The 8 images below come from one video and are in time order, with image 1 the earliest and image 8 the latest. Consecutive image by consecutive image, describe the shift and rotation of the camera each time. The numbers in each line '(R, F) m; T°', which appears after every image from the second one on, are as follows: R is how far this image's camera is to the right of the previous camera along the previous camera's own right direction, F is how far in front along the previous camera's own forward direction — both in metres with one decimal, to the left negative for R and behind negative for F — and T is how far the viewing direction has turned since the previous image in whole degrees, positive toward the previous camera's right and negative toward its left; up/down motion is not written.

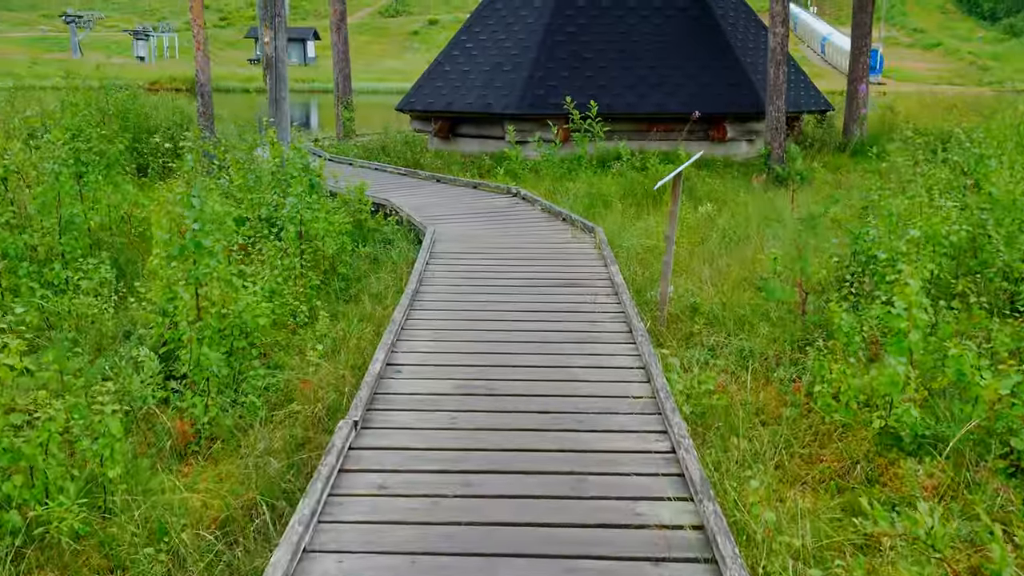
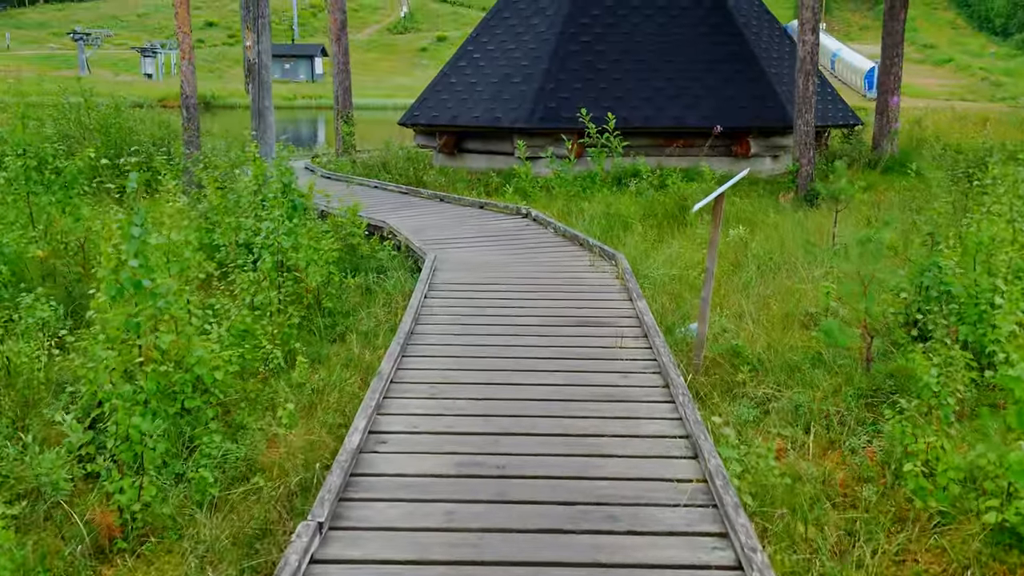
(0.0, +0.9) m; -1°
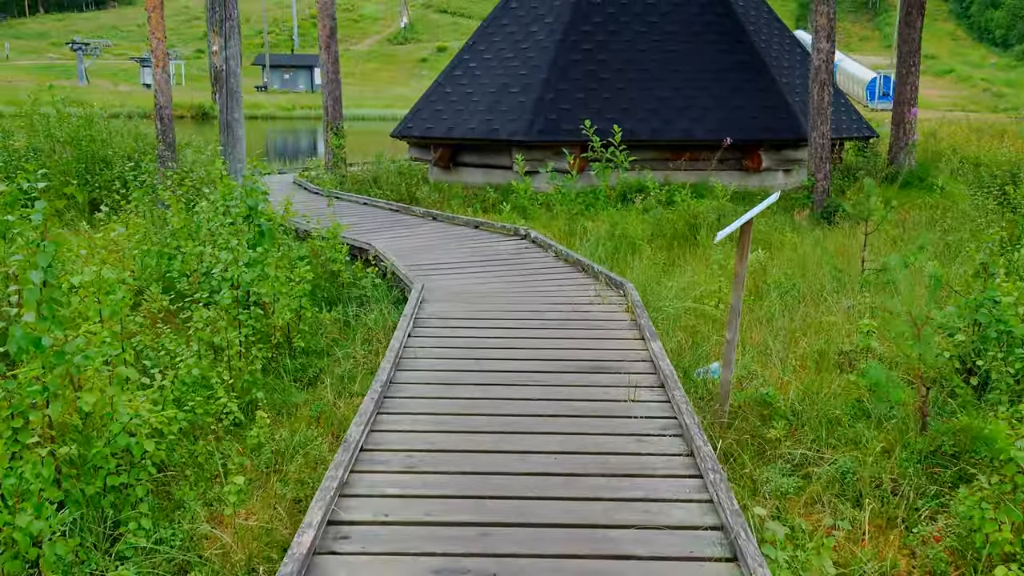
(0.0, +0.7) m; 0°
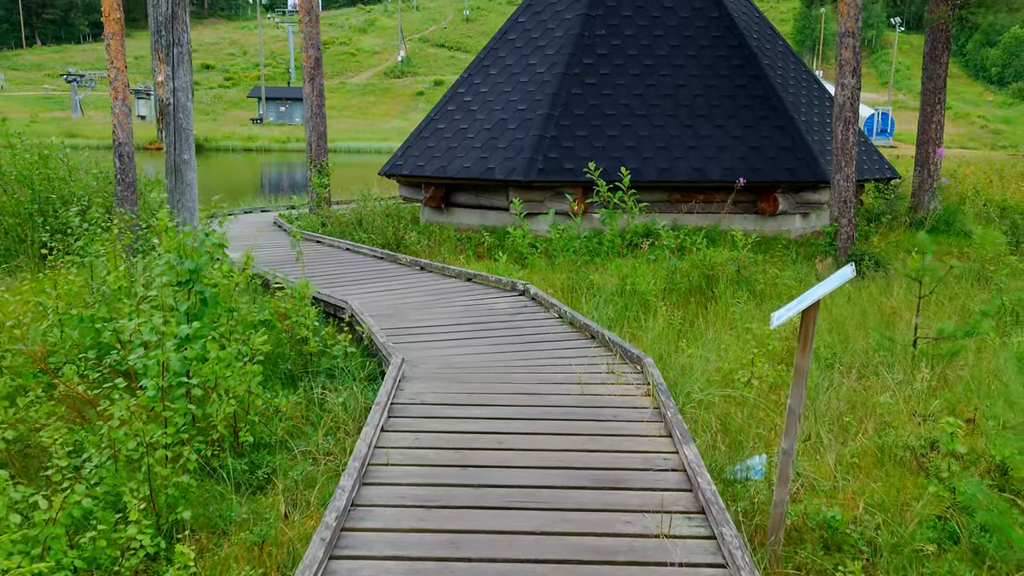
(0.0, +1.0) m; 0°
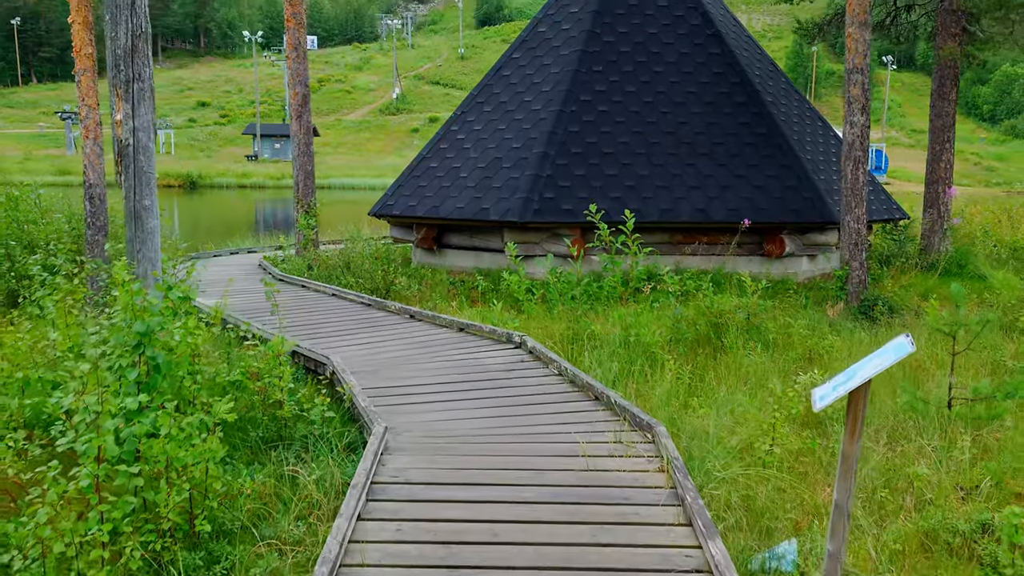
(0.0, +0.5) m; 0°
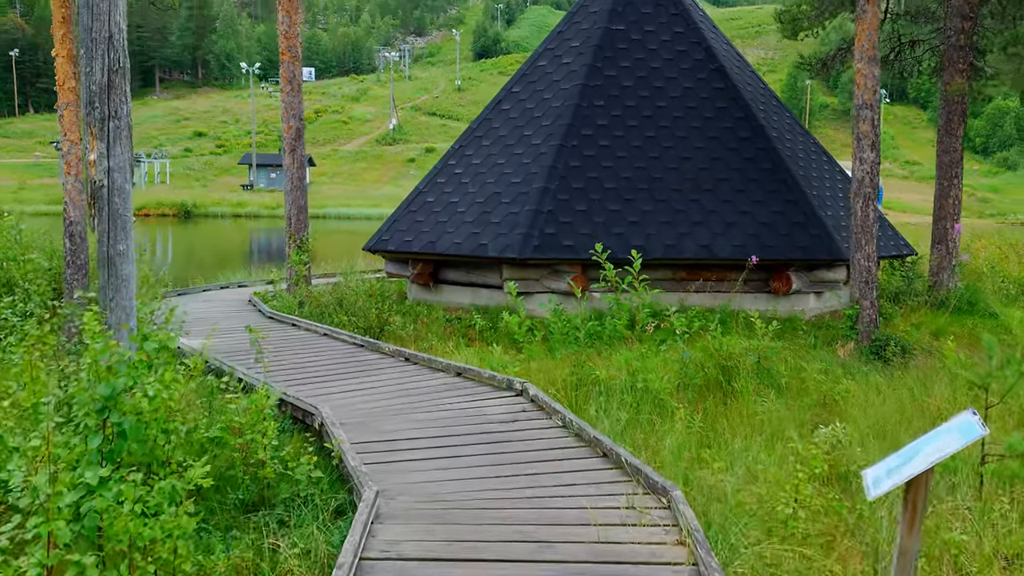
(0.0, +0.4) m; 0°
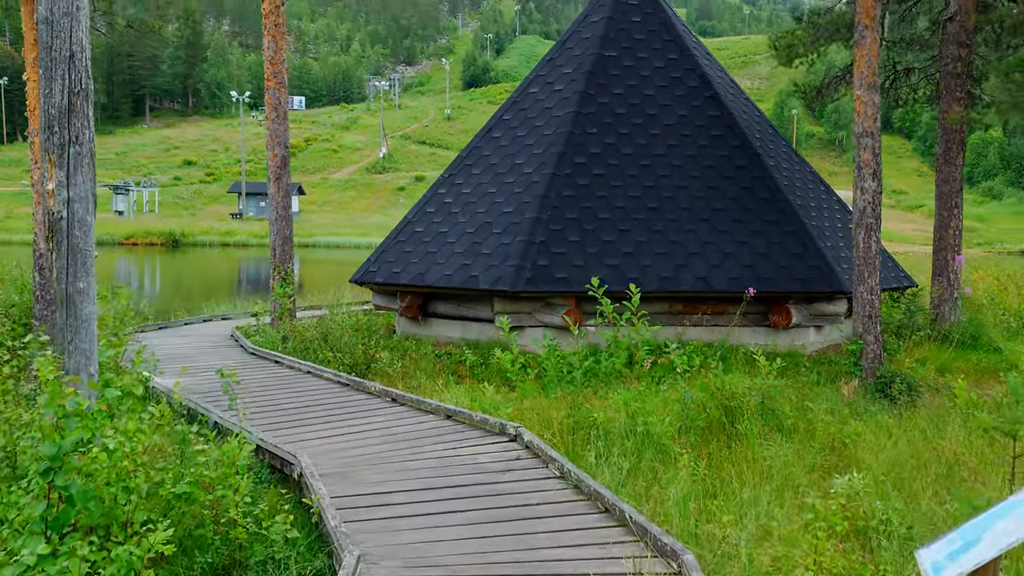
(0.0, +0.4) m; +1°
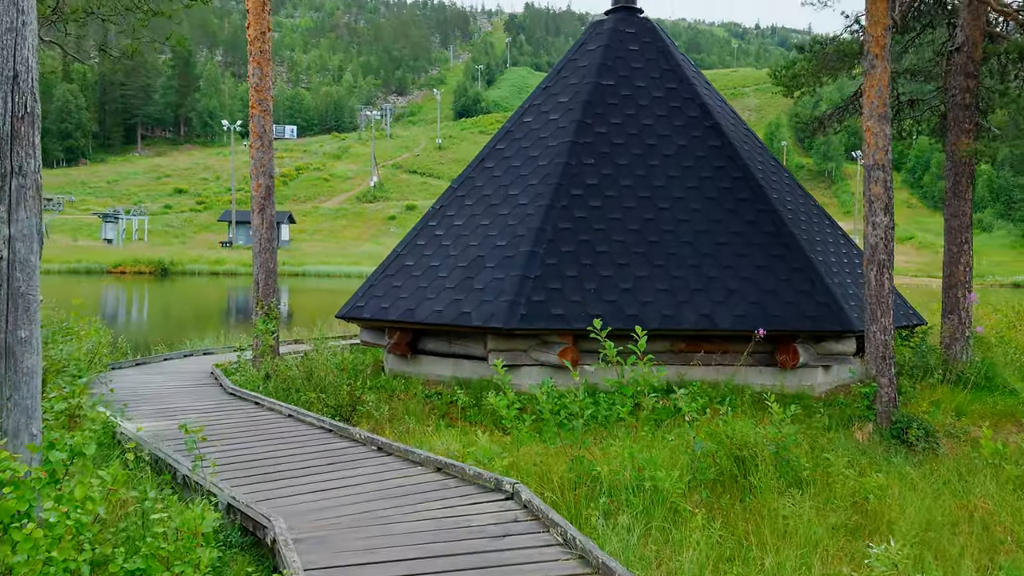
(0.0, +0.5) m; +1°
